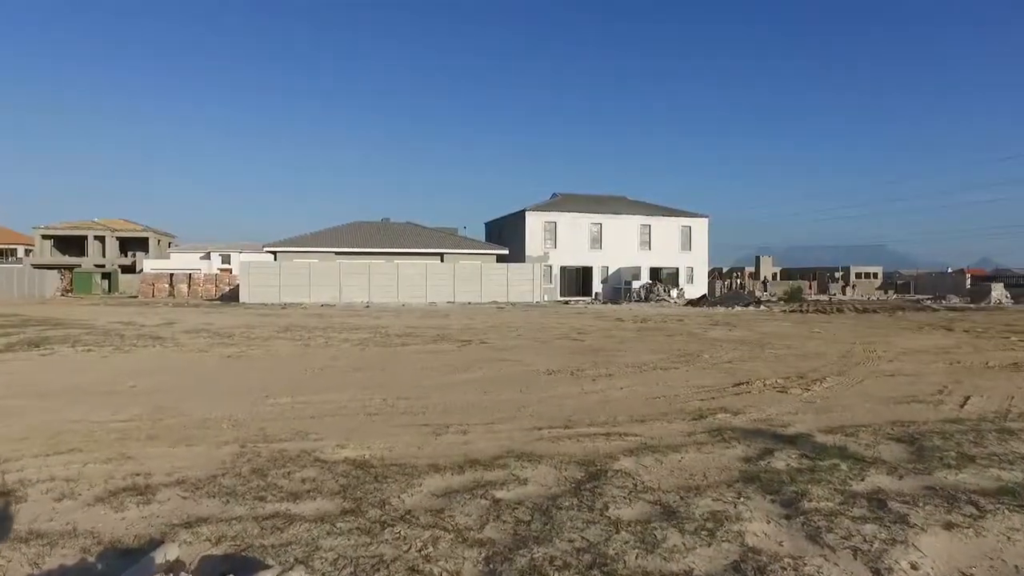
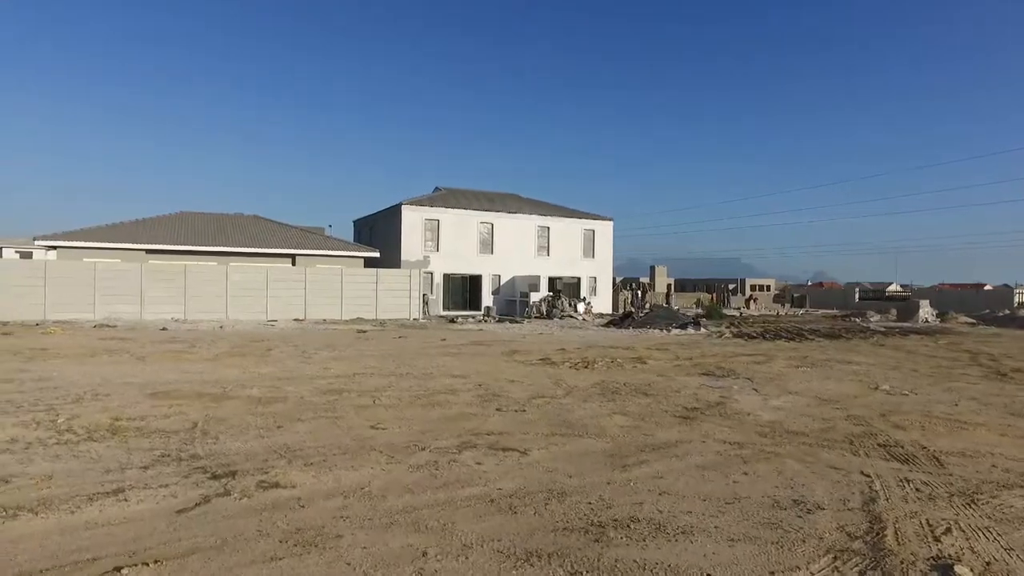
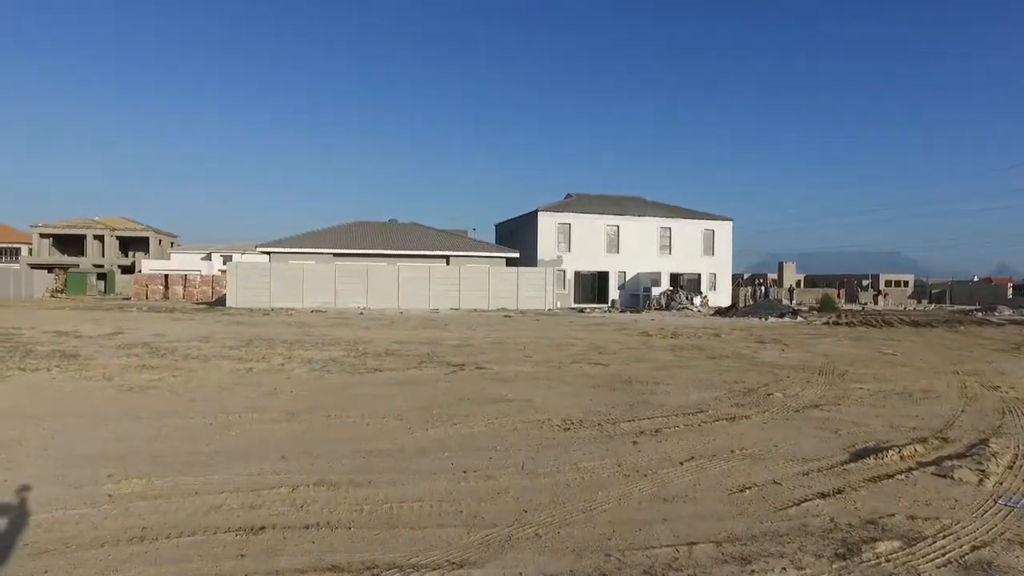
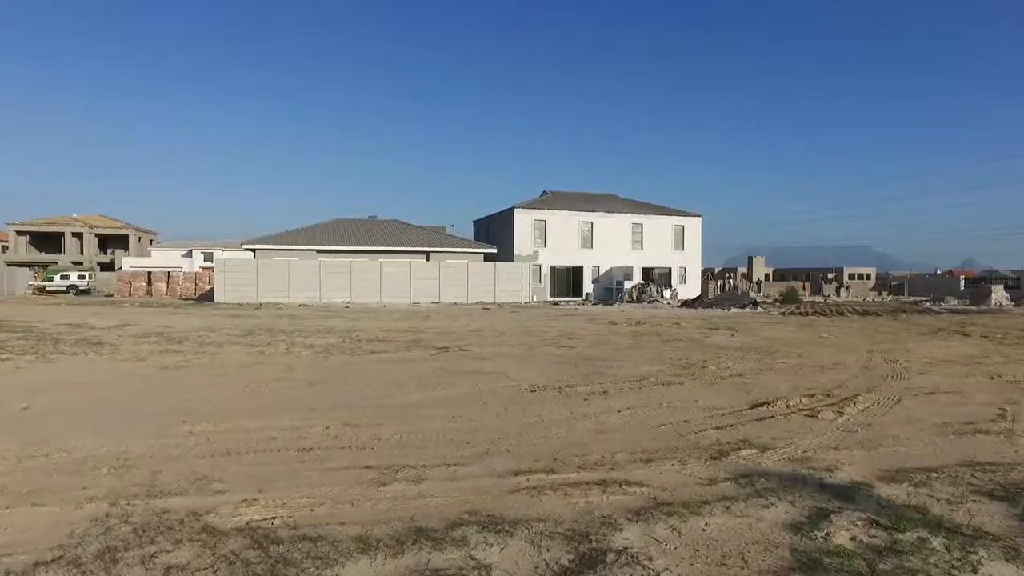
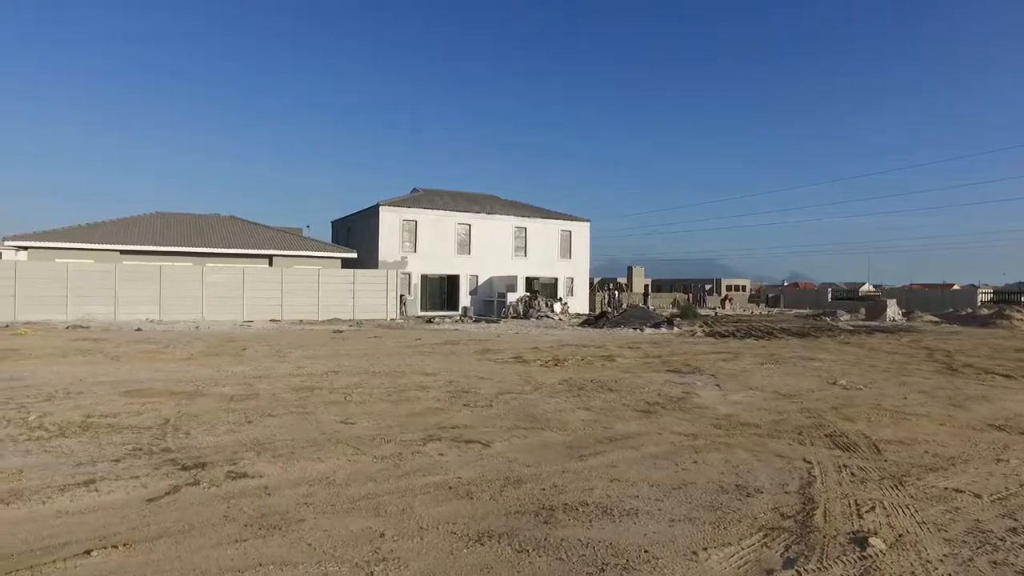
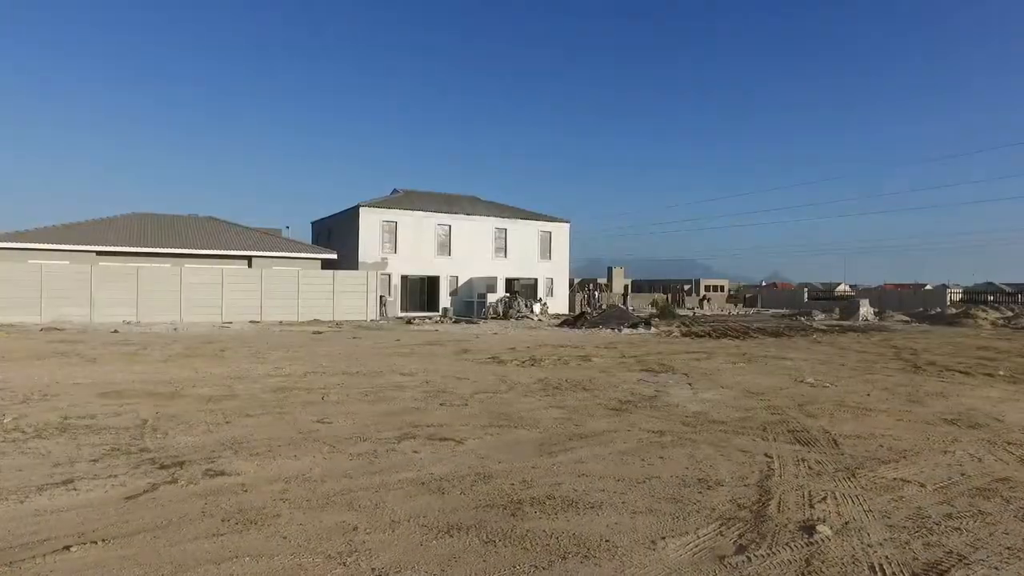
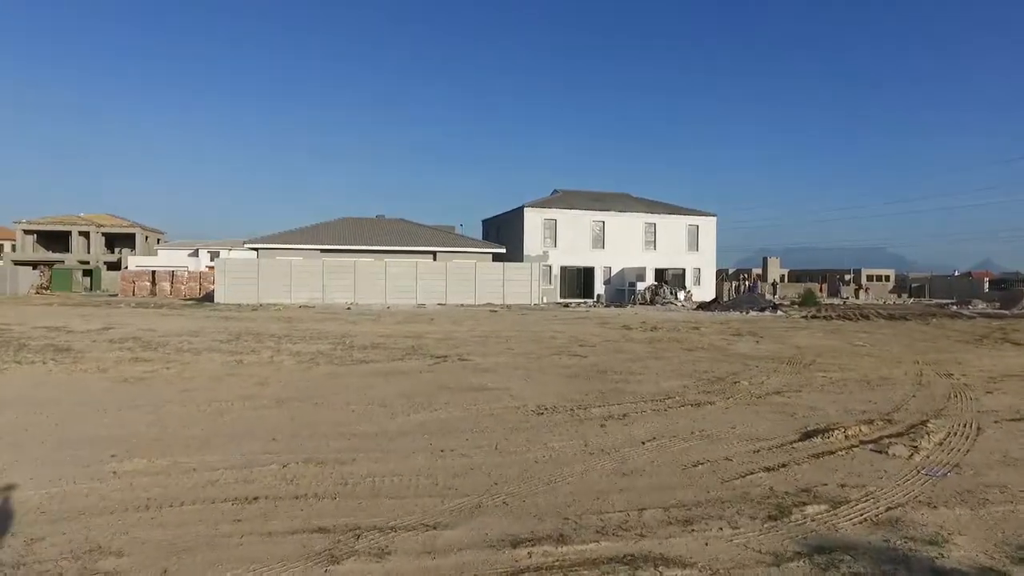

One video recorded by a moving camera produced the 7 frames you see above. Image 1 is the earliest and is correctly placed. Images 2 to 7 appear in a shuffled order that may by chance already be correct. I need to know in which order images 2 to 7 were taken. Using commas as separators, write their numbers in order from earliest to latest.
4, 7, 3, 6, 5, 2
